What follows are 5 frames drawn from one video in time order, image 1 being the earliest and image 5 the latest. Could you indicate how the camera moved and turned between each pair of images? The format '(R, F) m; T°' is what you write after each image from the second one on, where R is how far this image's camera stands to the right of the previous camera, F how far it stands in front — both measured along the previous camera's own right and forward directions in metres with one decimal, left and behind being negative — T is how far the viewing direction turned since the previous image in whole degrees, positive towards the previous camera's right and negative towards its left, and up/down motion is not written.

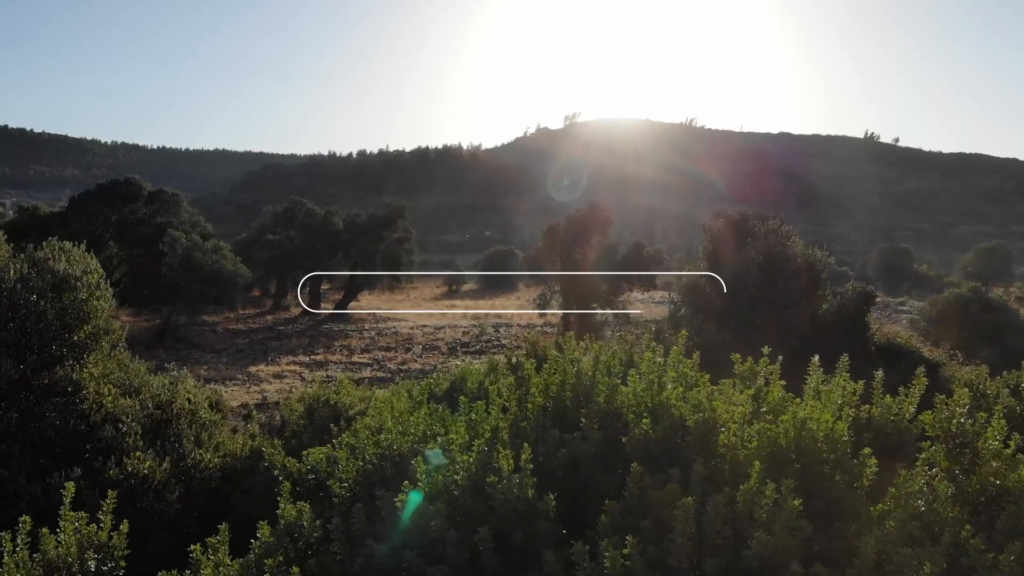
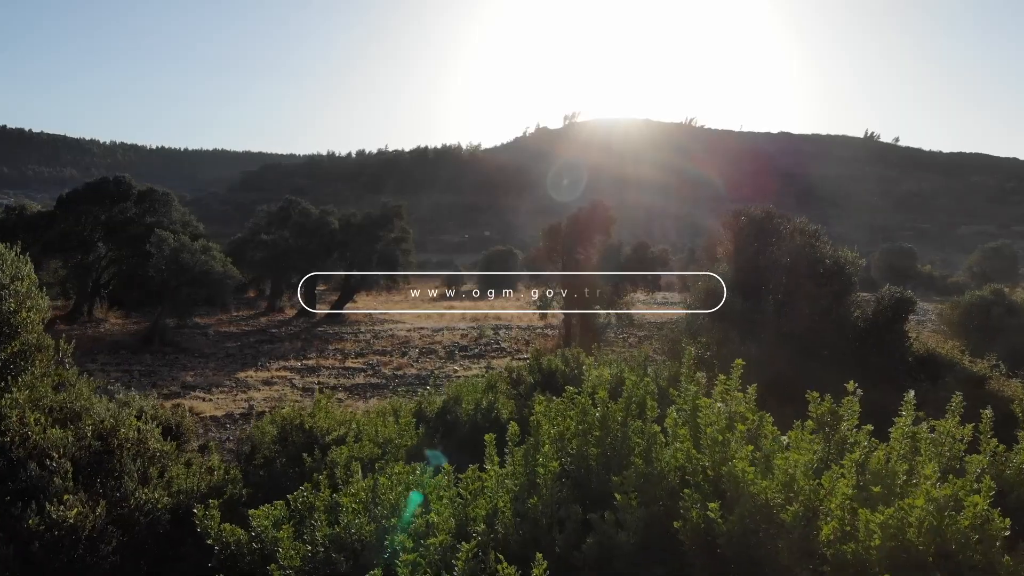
(0.0, +0.8) m; 0°
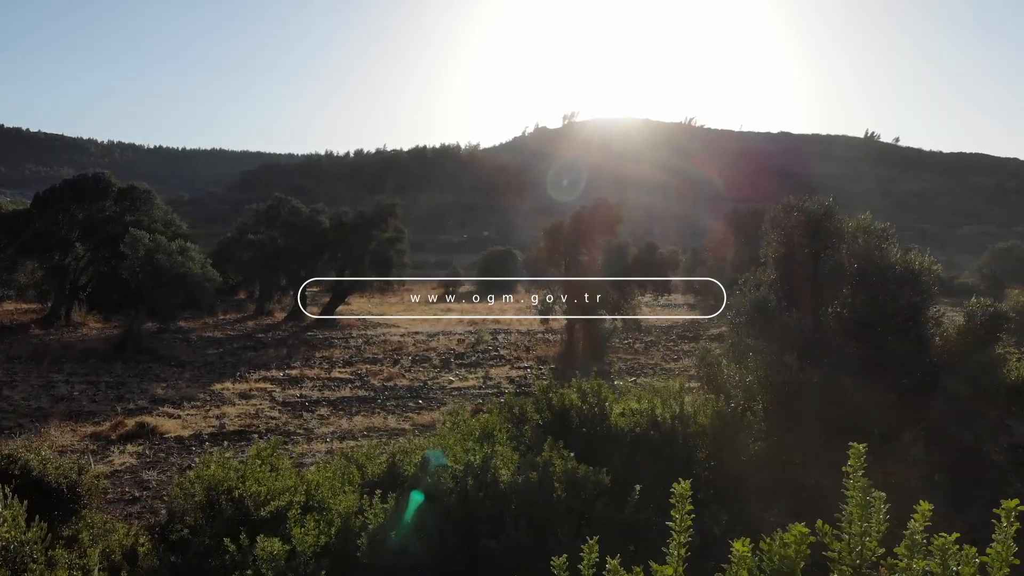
(0.0, +1.5) m; 0°
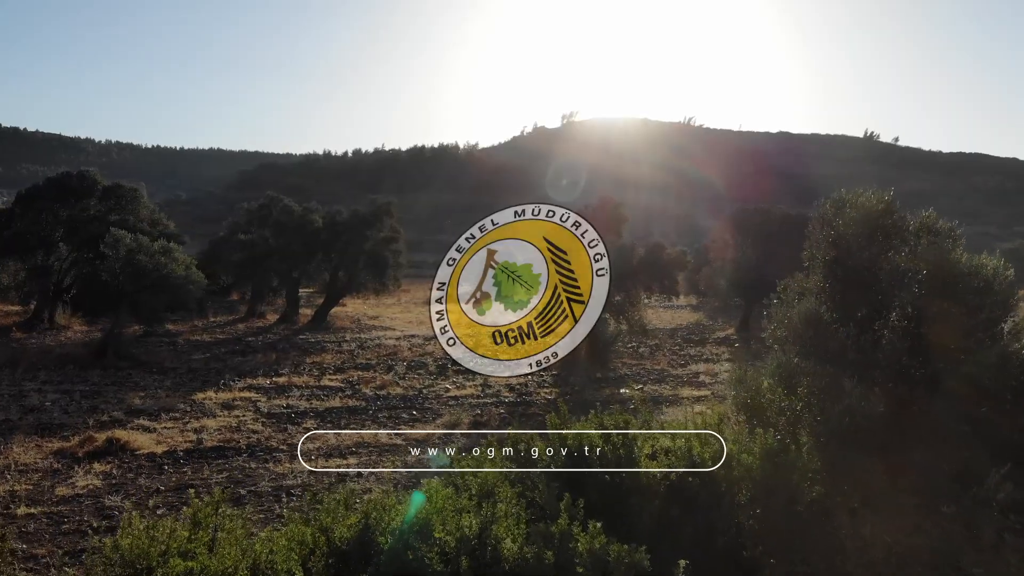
(0.0, +1.0) m; 0°
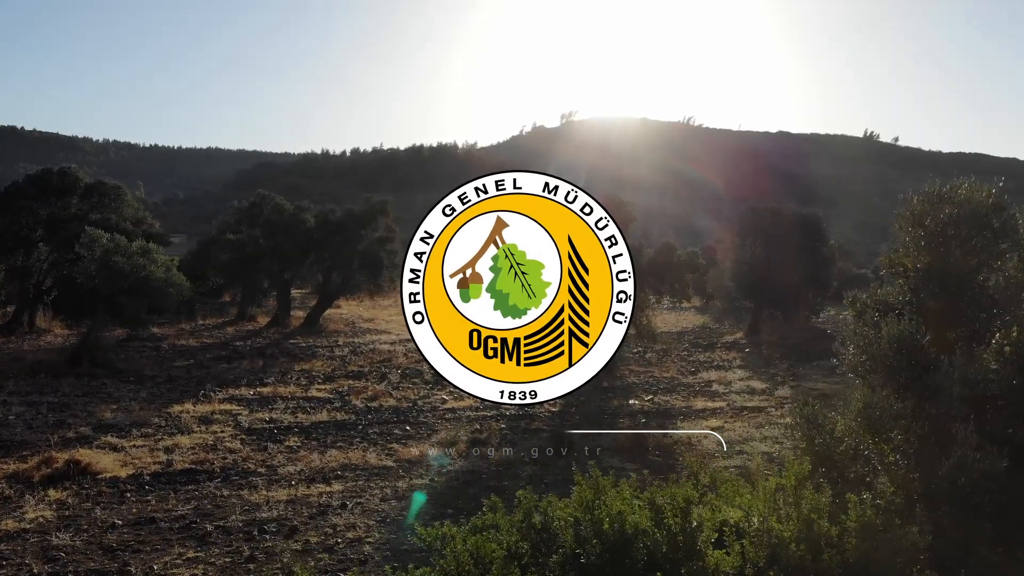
(-0.1, +1.2) m; 0°
